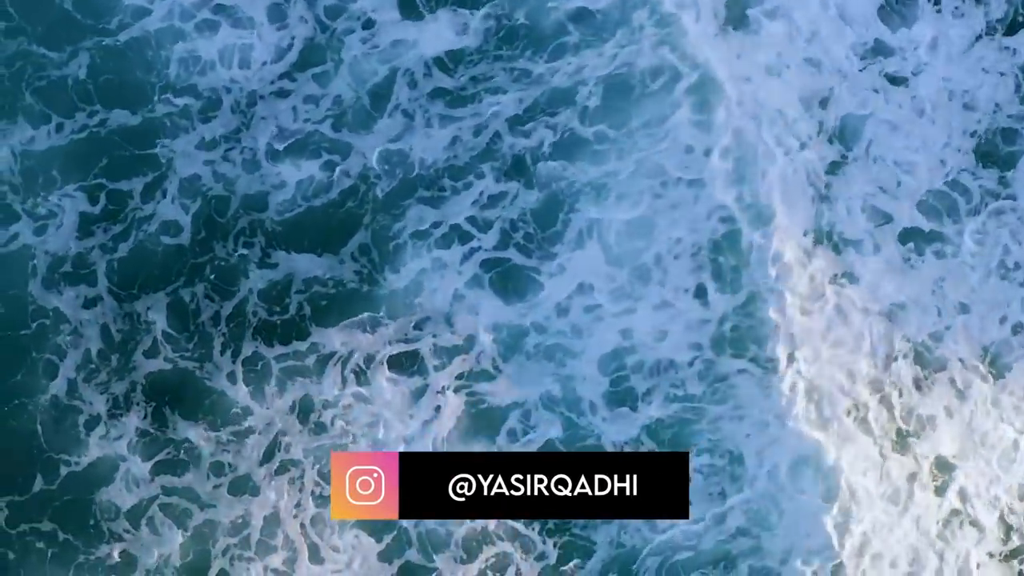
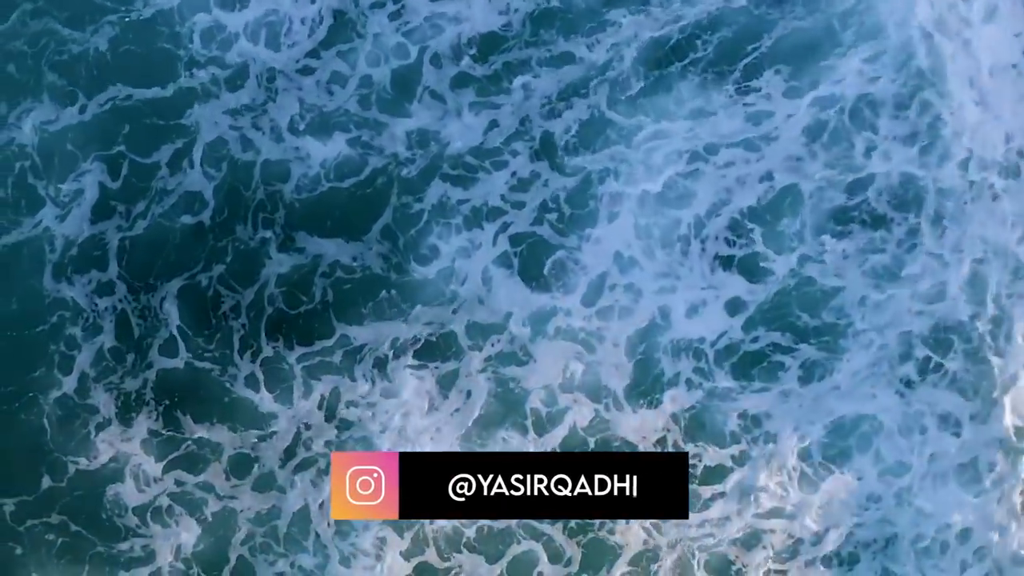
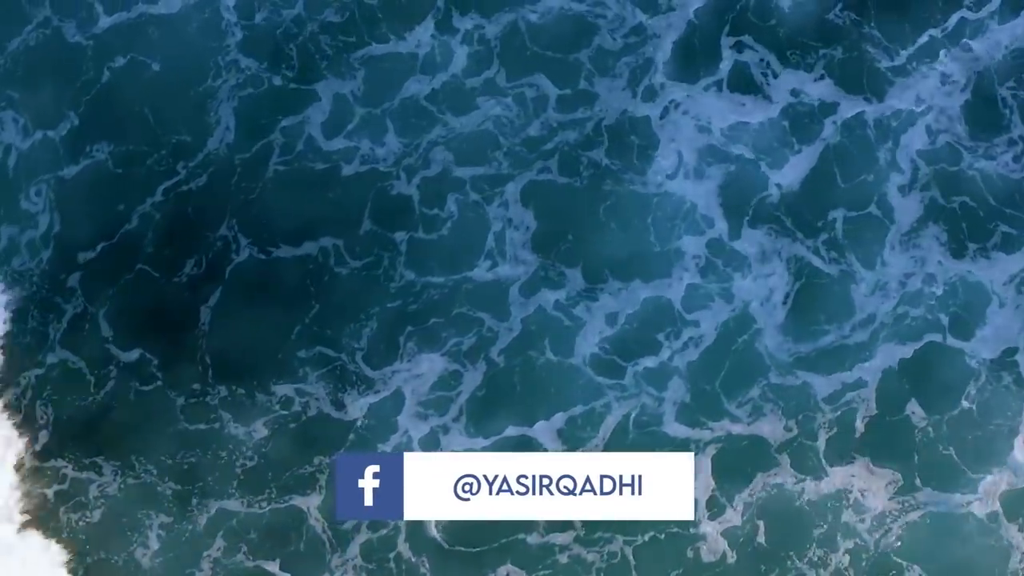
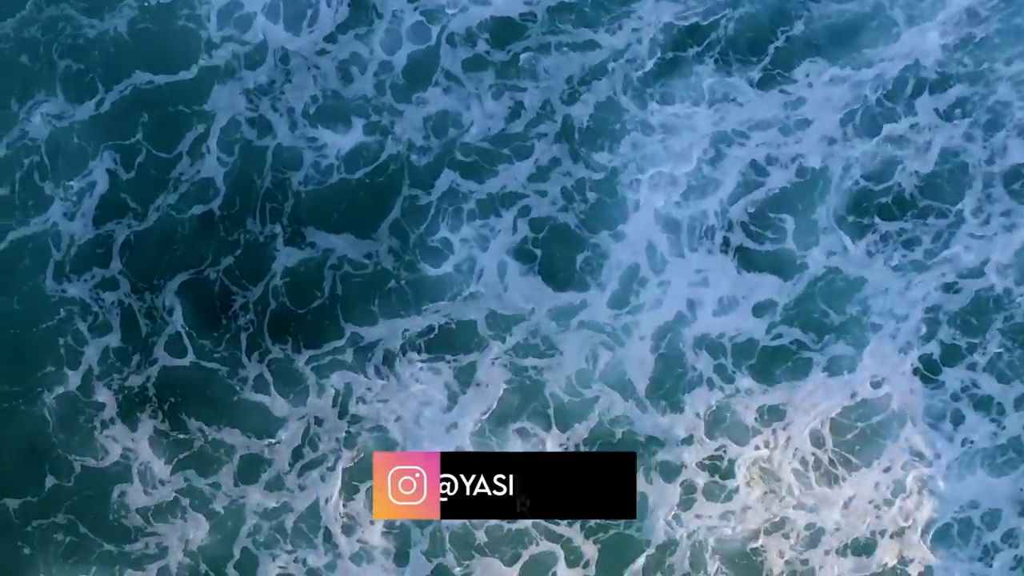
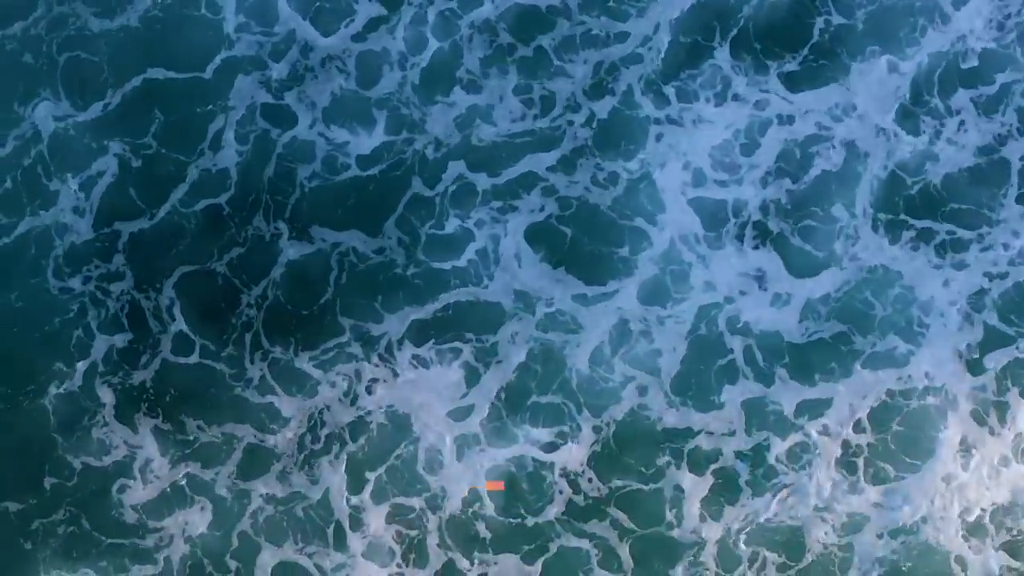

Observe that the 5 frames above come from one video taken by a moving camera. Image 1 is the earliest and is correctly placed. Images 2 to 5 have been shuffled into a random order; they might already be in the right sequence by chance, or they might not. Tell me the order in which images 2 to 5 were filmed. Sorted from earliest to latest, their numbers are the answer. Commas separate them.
2, 4, 5, 3
